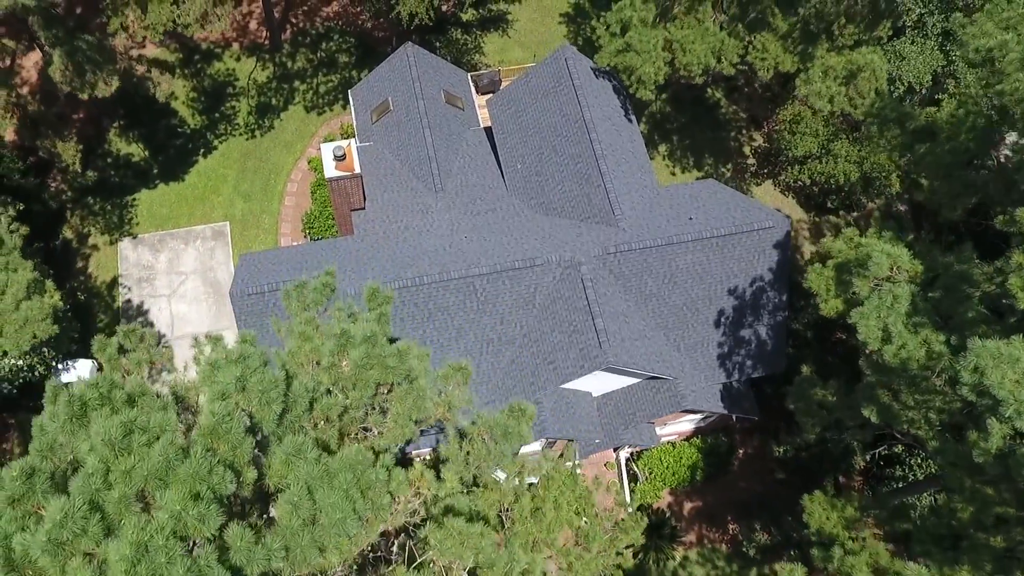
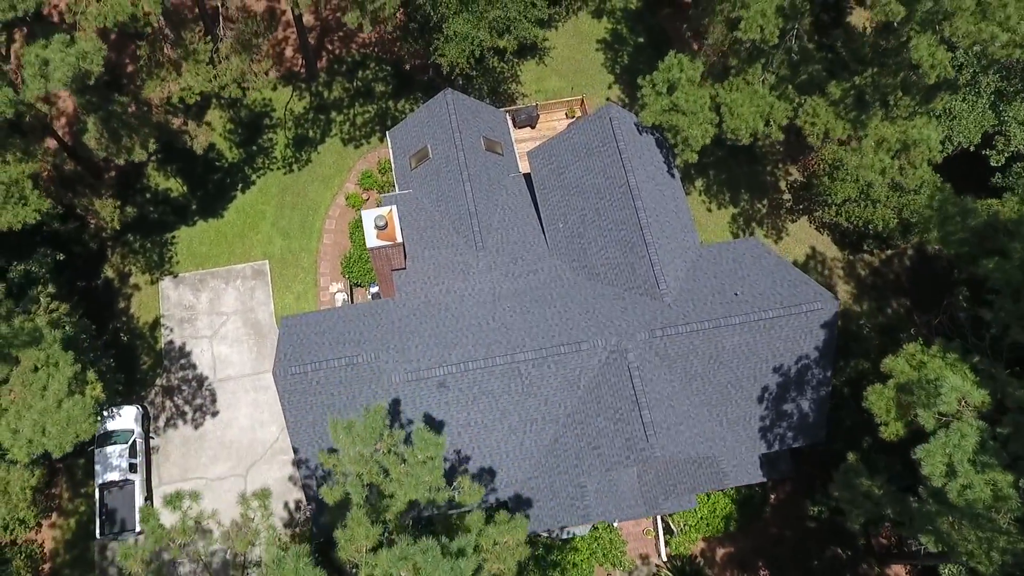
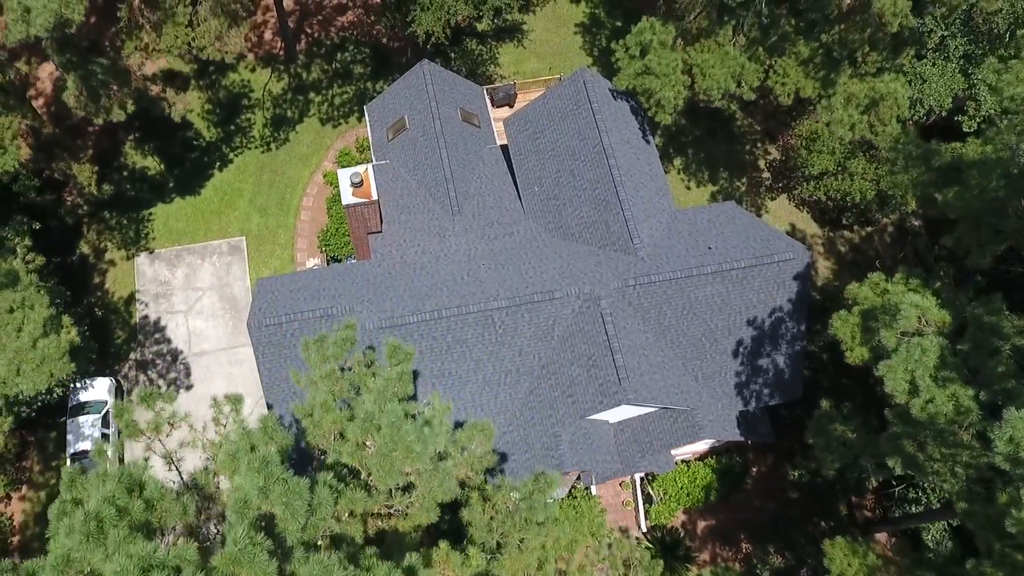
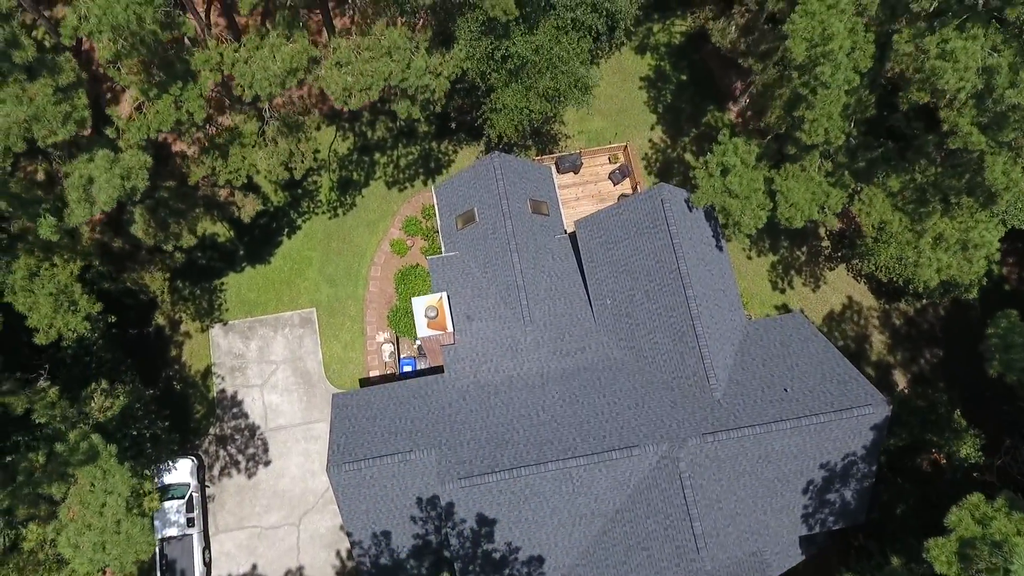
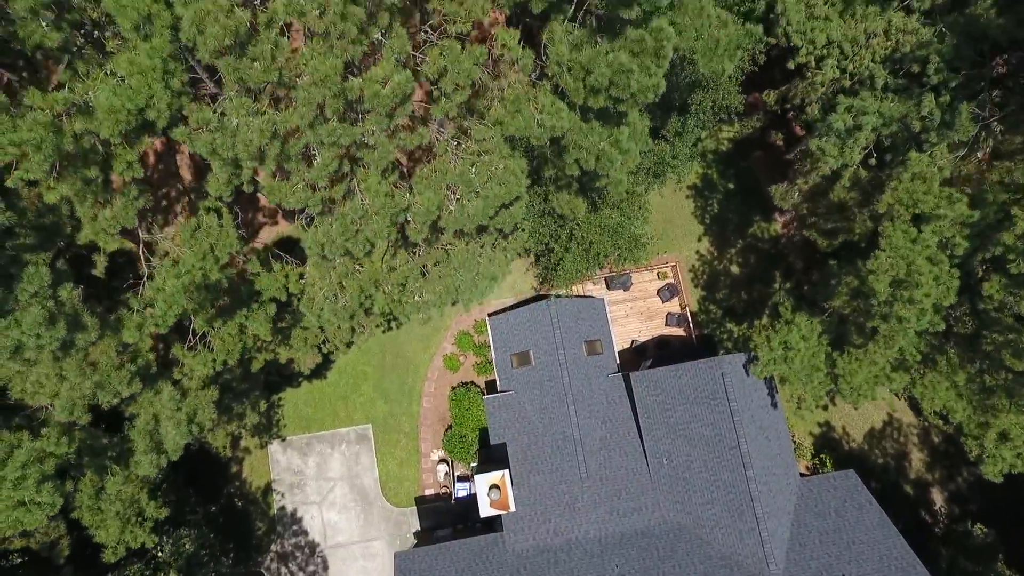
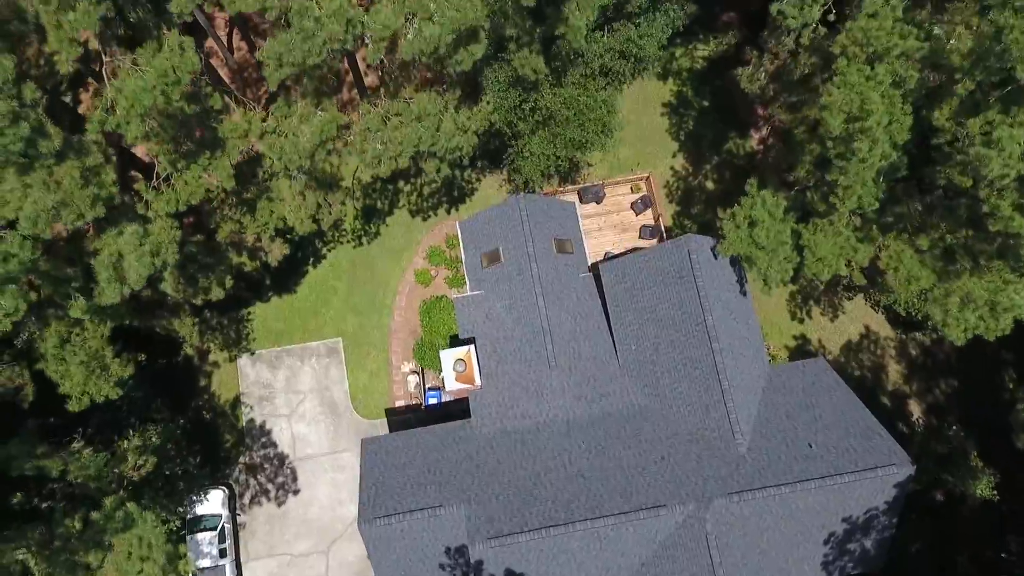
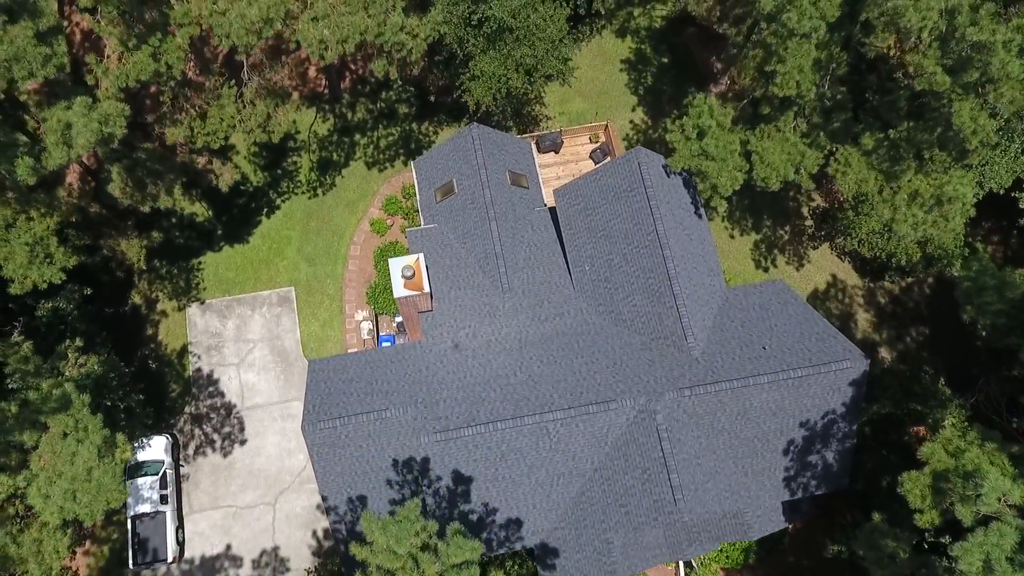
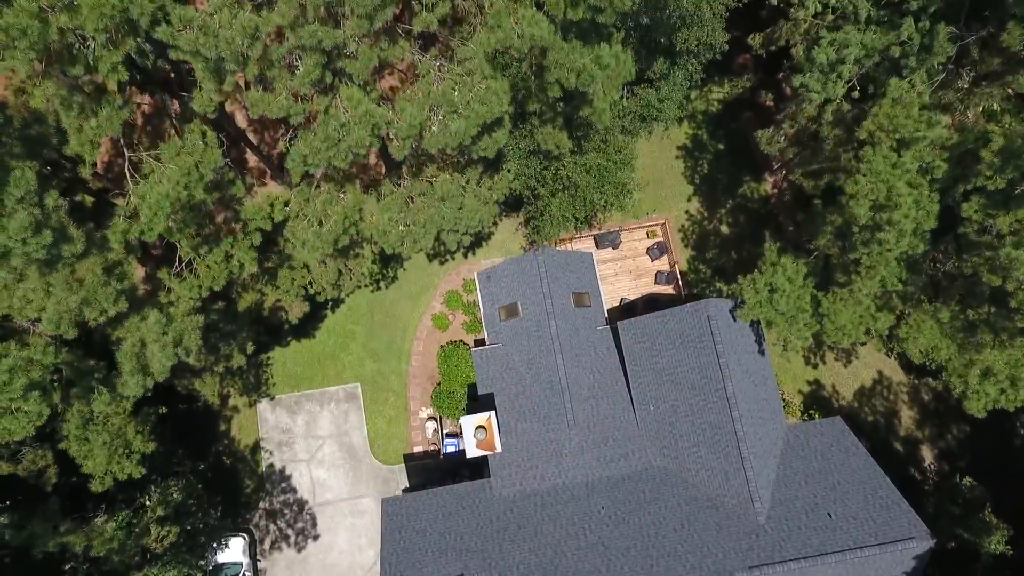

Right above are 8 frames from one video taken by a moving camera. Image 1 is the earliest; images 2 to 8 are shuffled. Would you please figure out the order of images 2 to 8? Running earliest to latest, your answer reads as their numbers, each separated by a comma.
3, 2, 7, 4, 6, 8, 5
